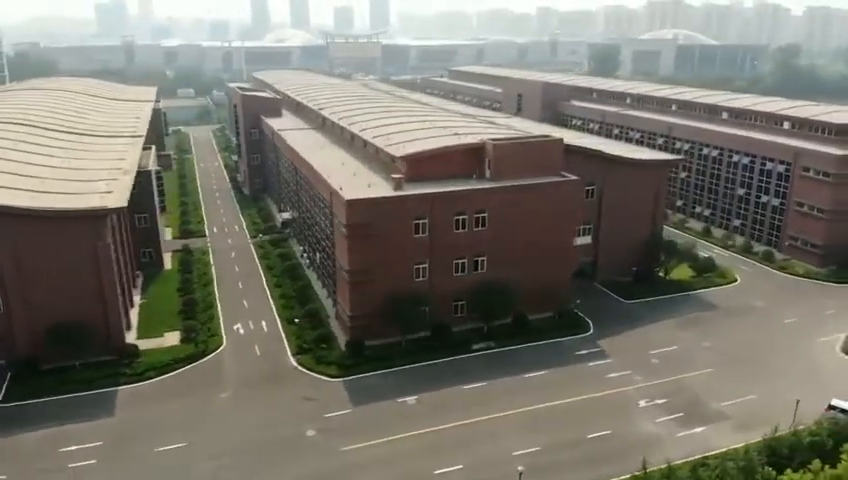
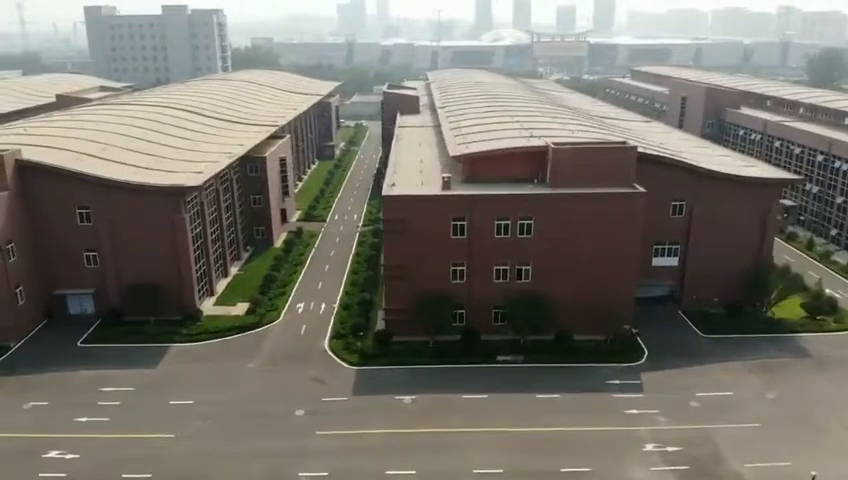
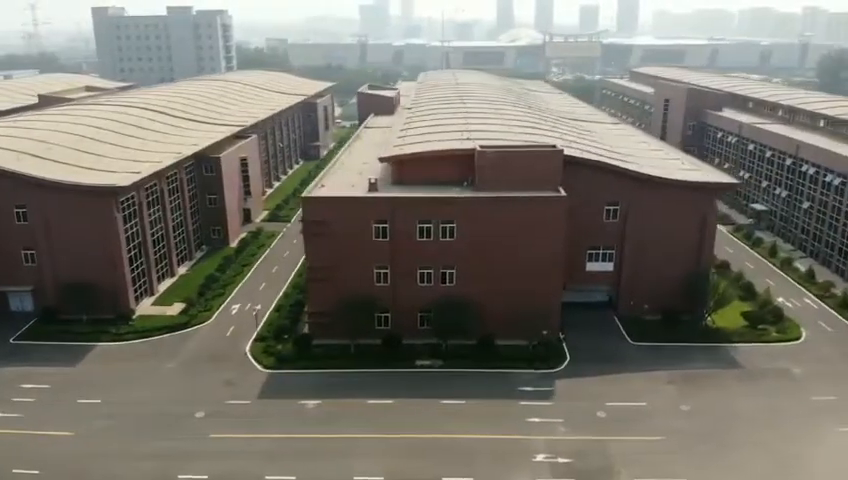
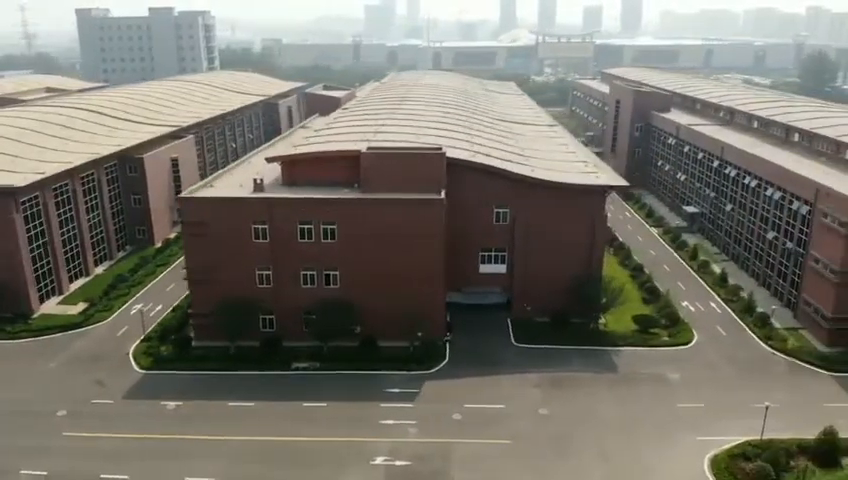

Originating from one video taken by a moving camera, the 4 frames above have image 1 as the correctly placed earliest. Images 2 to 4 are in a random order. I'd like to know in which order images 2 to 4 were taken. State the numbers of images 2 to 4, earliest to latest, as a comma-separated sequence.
2, 3, 4
